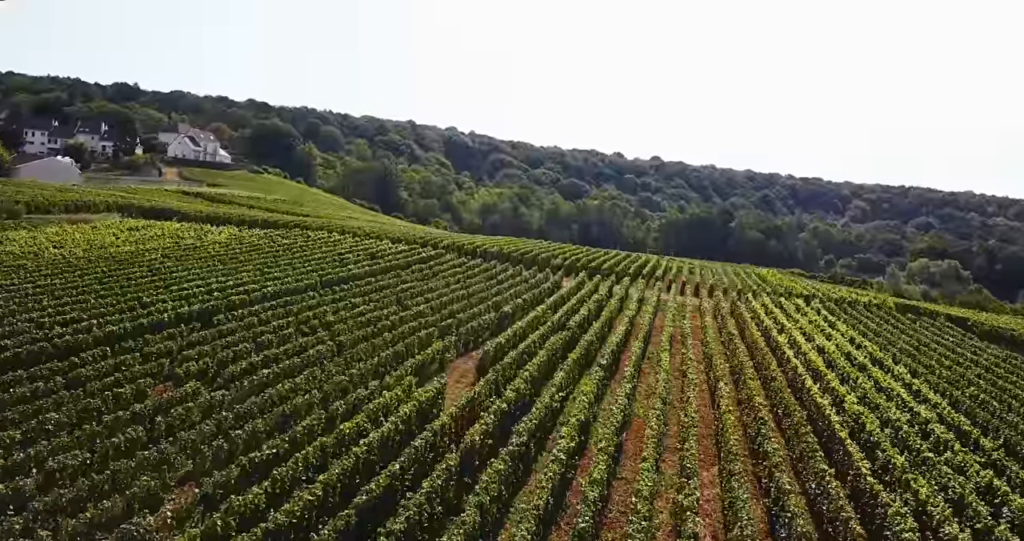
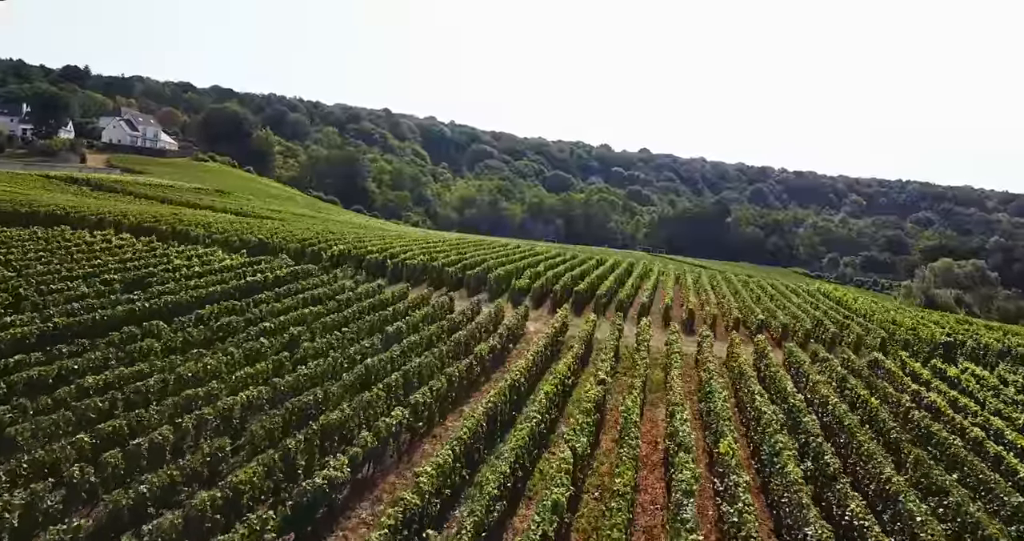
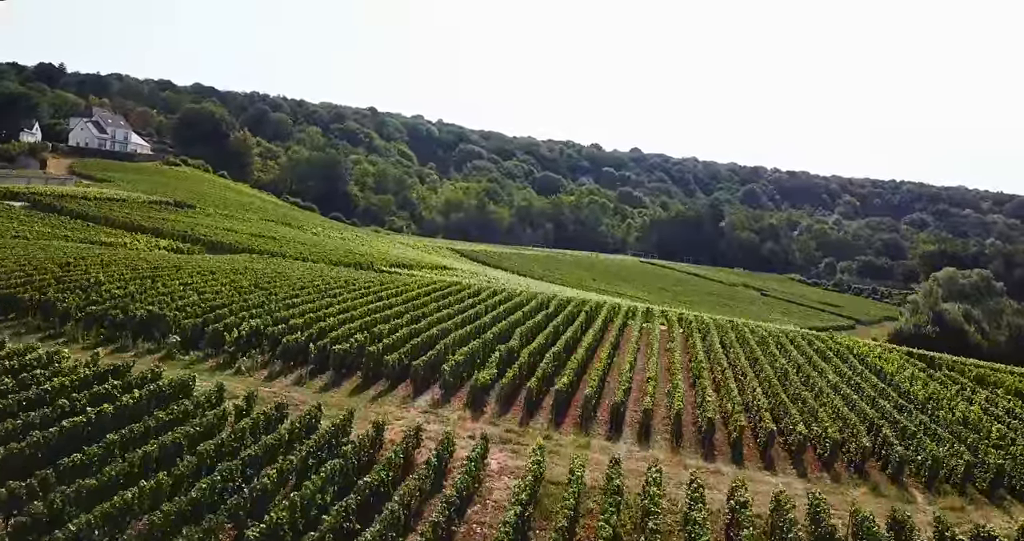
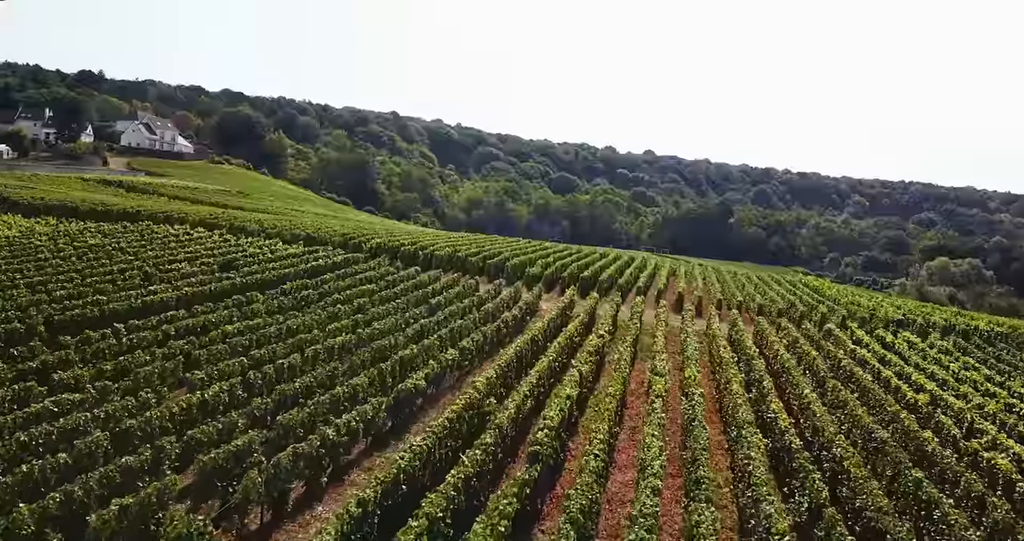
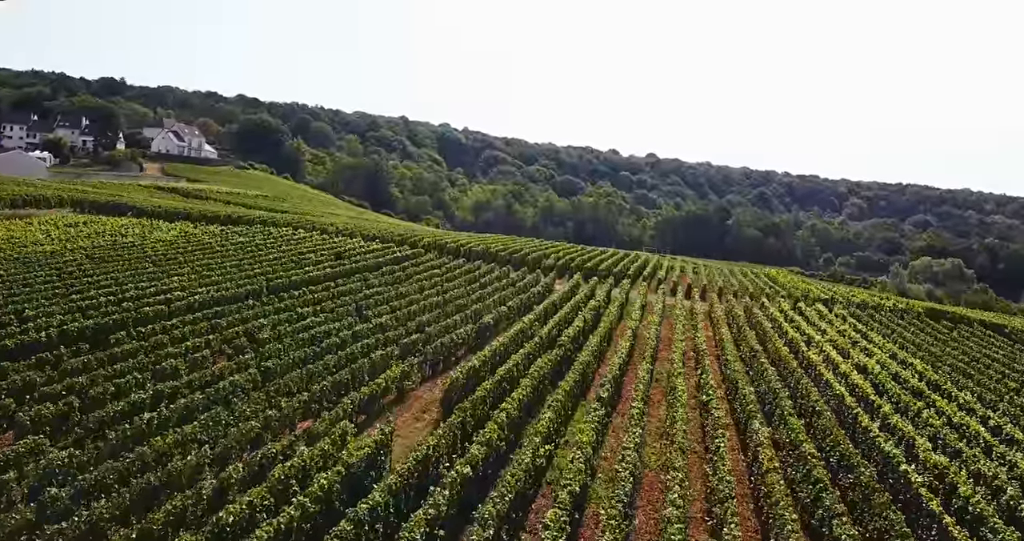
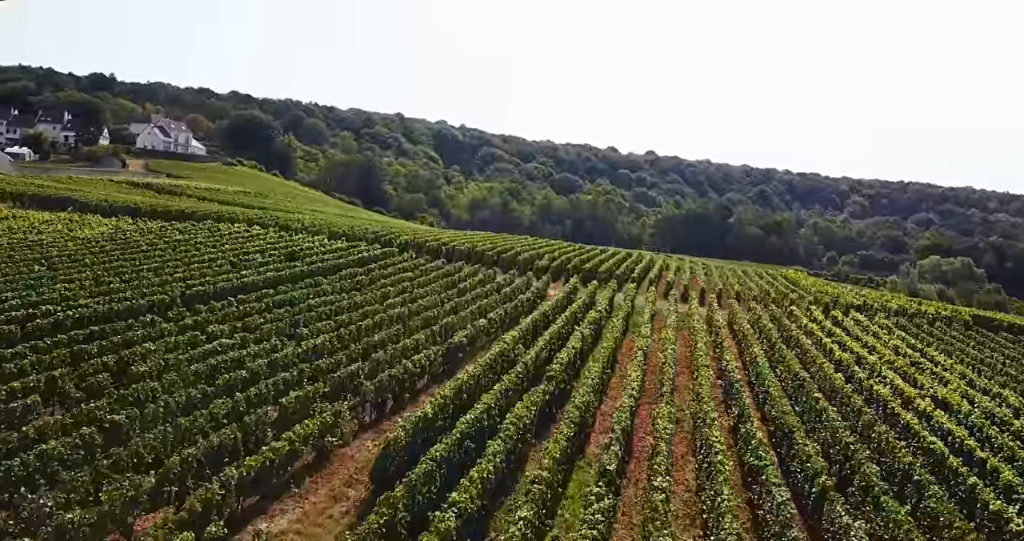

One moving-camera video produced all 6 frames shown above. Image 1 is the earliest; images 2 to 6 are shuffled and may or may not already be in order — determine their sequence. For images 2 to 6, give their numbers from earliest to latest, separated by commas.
5, 6, 4, 2, 3
